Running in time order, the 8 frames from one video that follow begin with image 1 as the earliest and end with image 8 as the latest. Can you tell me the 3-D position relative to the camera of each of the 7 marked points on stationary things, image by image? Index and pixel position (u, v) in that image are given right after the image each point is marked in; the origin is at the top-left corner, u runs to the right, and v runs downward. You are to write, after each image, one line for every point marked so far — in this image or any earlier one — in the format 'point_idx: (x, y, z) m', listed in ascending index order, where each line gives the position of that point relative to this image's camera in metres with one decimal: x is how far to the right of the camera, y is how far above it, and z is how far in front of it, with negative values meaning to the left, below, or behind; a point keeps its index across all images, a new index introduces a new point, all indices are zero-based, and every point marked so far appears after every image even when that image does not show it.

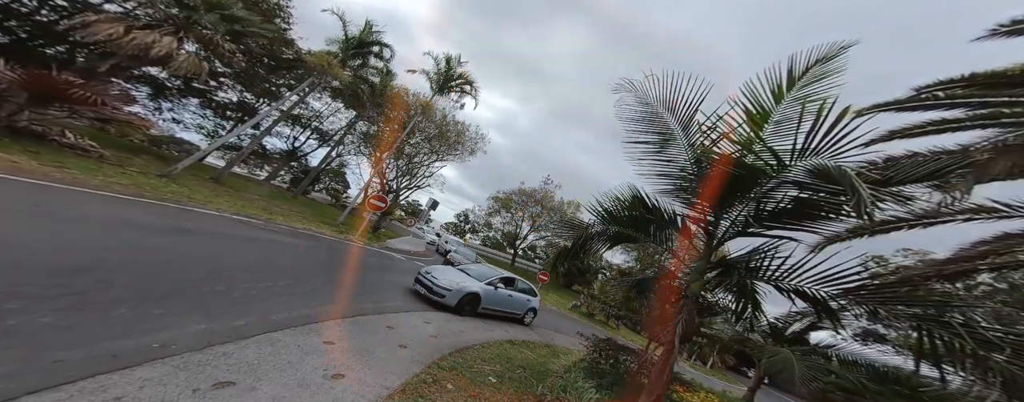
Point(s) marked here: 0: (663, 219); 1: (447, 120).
0: (+1.5, -0.2, +2.8) m
1: (-4.6, +5.6, +19.9) m
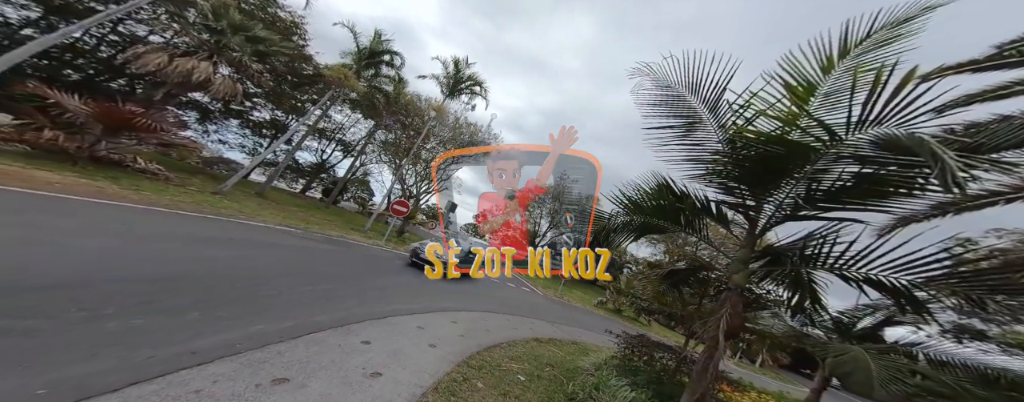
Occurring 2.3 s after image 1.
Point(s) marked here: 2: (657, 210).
0: (+1.7, -0.1, +2.6) m
1: (-3.7, +5.5, +20.1) m
2: (+1.4, -0.1, +2.6) m
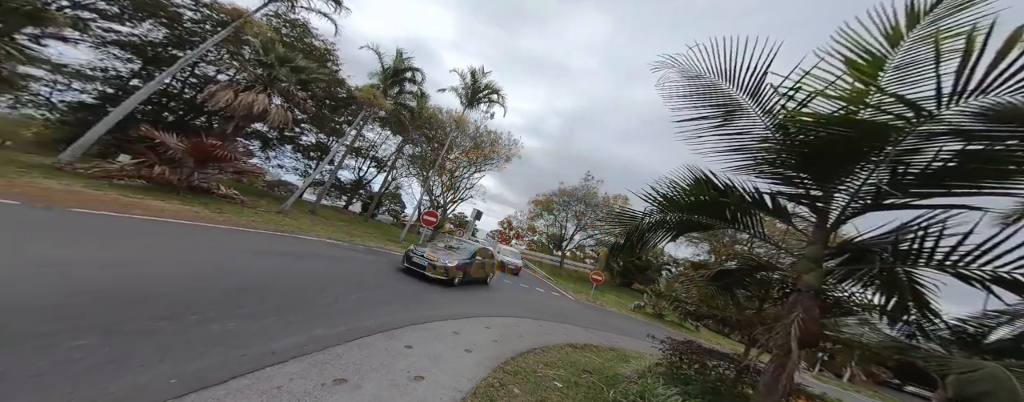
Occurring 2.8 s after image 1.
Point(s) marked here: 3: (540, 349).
0: (+2.0, 0.0, +2.5) m
1: (-2.3, +5.0, +20.4) m
2: (+1.6, 0.0, +2.5) m
3: (+0.5, -2.8, +5.4) m
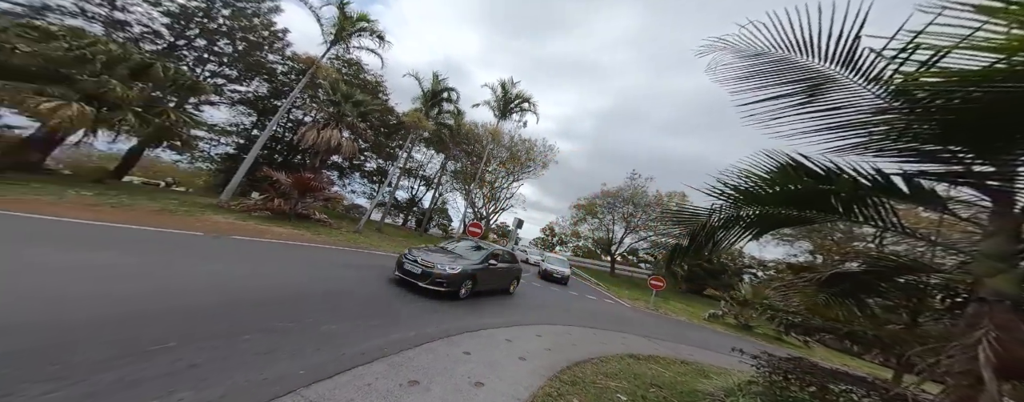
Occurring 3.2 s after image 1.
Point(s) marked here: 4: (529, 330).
0: (+2.4, +0.1, +2.1) m
1: (+0.2, +4.3, +20.6) m
2: (+2.1, 0.0, +2.2) m
3: (+1.5, -2.9, +5.1) m
4: (+0.4, -2.8, +5.8) m
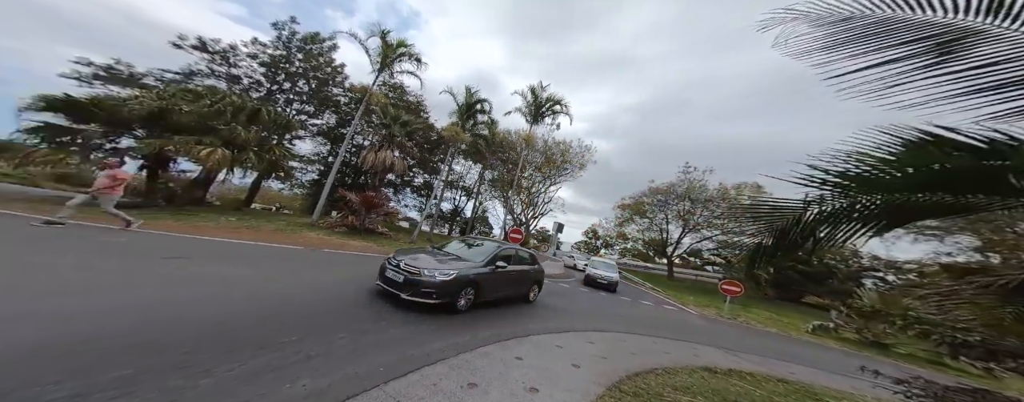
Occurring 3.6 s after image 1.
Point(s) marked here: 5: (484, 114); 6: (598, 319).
0: (+2.8, +0.2, +1.6) m
1: (+2.8, +4.0, +20.3) m
2: (+2.5, +0.1, +1.7) m
3: (+2.5, -2.9, +4.6) m
4: (+1.5, -2.8, +5.5) m
5: (-1.9, +5.6, +18.3) m
6: (+2.4, -3.2, +7.7) m
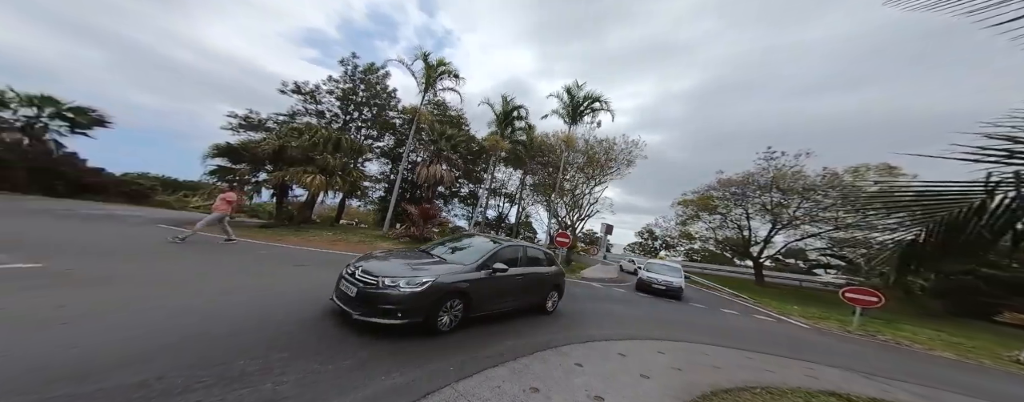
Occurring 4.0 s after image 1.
0: (+3.3, +0.3, +0.9) m
1: (+5.9, +4.0, +19.5) m
2: (+3.0, +0.2, +1.1) m
3: (+3.7, -2.8, +3.8) m
4: (+2.7, -2.8, +4.9) m
5: (+0.8, +5.2, +18.2) m
6: (+4.0, -3.2, +6.9) m
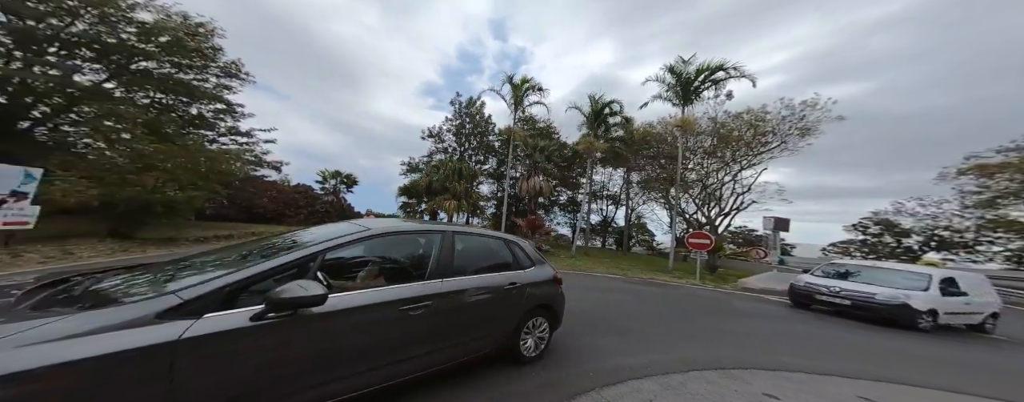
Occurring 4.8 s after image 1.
0: (+5.0, +0.6, -1.8) m
1: (+13.6, +4.4, +14.7) m
2: (+4.7, +0.4, -1.6) m
3: (+6.8, -2.4, +0.6) m
4: (+6.3, -2.6, +1.9) m
5: (+8.3, +5.0, +15.5) m
6: (+8.2, -2.8, +3.3) m
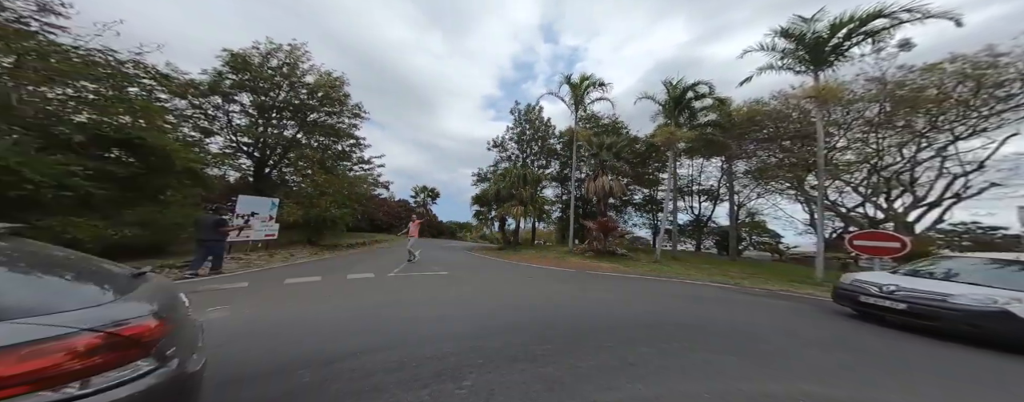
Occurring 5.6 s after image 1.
0: (+7.2, +0.8, -3.9) m
1: (+20.0, +5.0, +9.6) m
2: (+7.1, +0.7, -3.6) m
3: (+9.8, -2.1, -2.2) m
4: (+9.7, -2.3, -0.8) m
5: (+15.1, +5.3, +11.8) m
6: (+12.0, -2.4, 0.0) m
